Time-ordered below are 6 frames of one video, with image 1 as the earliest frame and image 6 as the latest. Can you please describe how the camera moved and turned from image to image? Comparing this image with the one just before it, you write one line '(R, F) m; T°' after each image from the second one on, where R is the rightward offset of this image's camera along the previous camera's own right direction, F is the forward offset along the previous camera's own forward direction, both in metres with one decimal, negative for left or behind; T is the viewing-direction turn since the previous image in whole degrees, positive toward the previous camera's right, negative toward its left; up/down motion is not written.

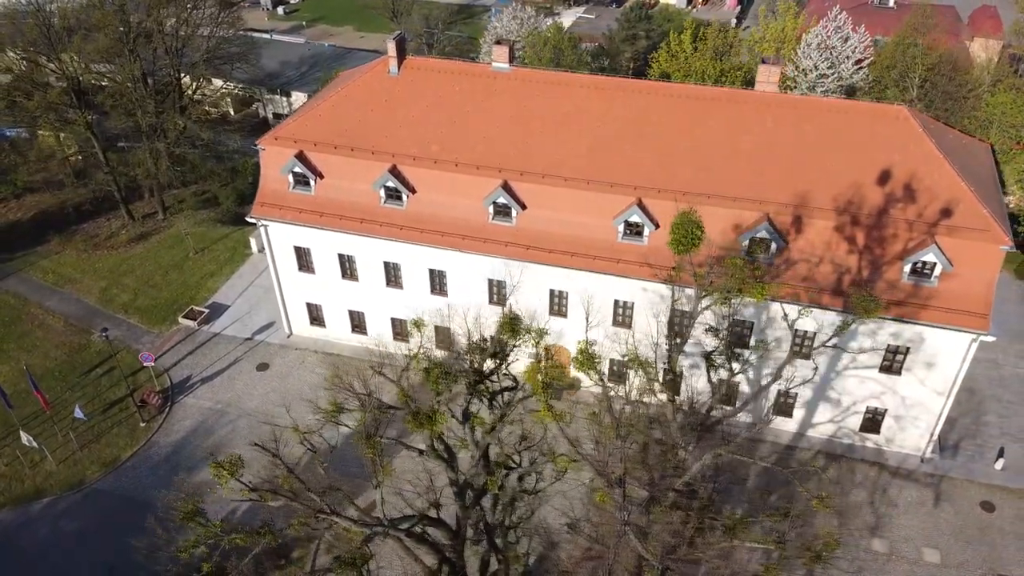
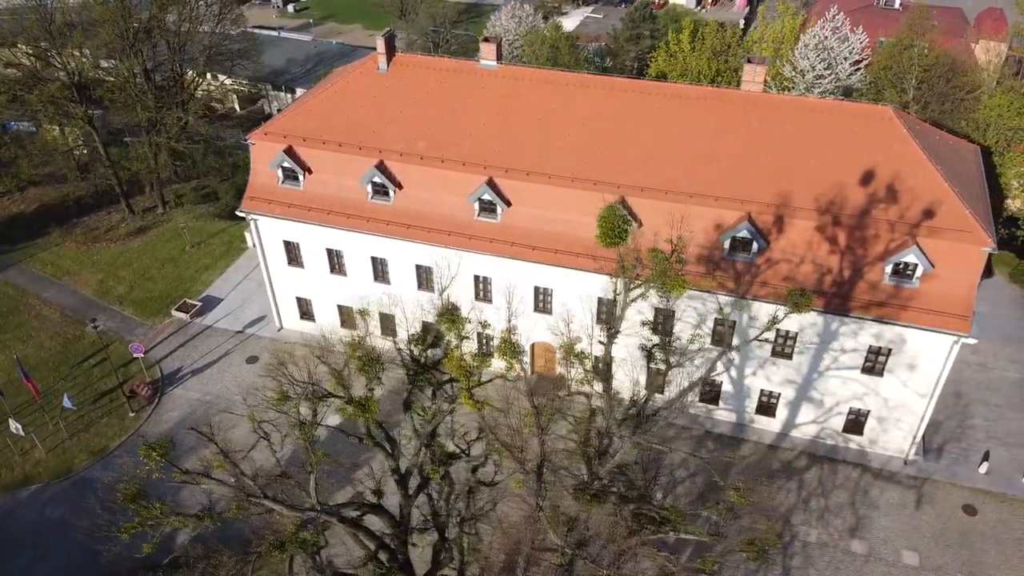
(+1.1, -0.1) m; -1°
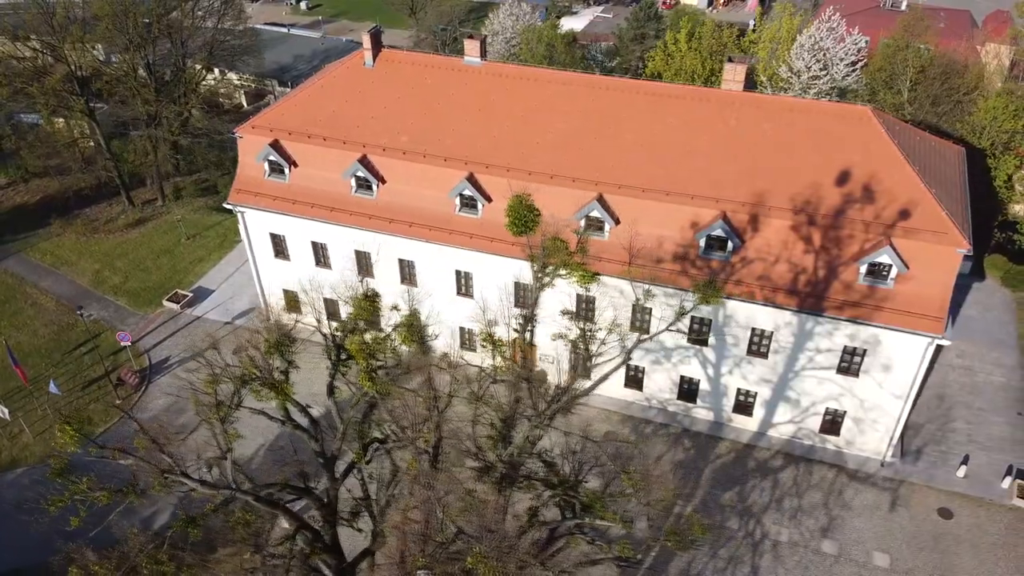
(+1.4, -0.2) m; -1°
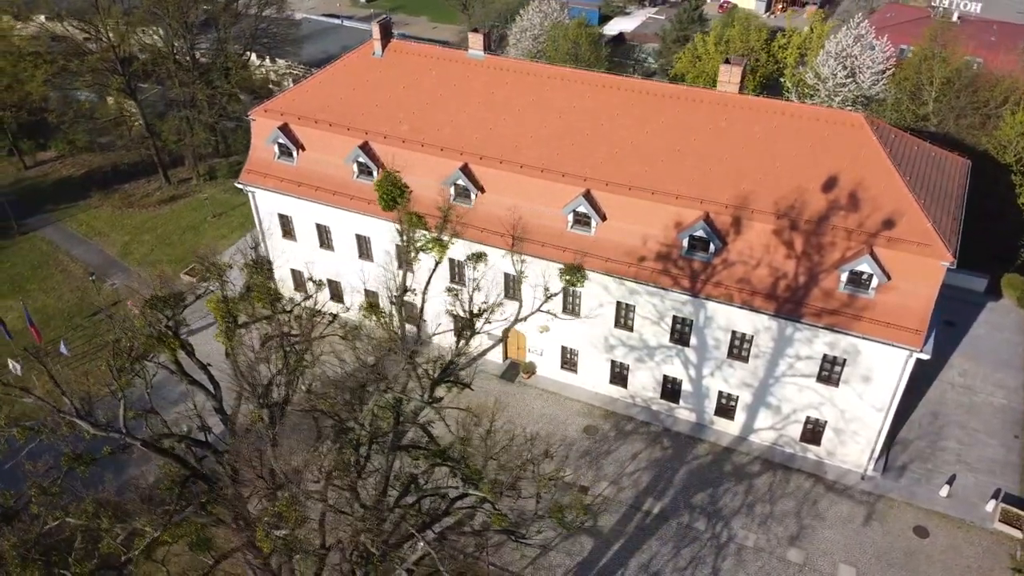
(+2.6, -0.4) m; -4°
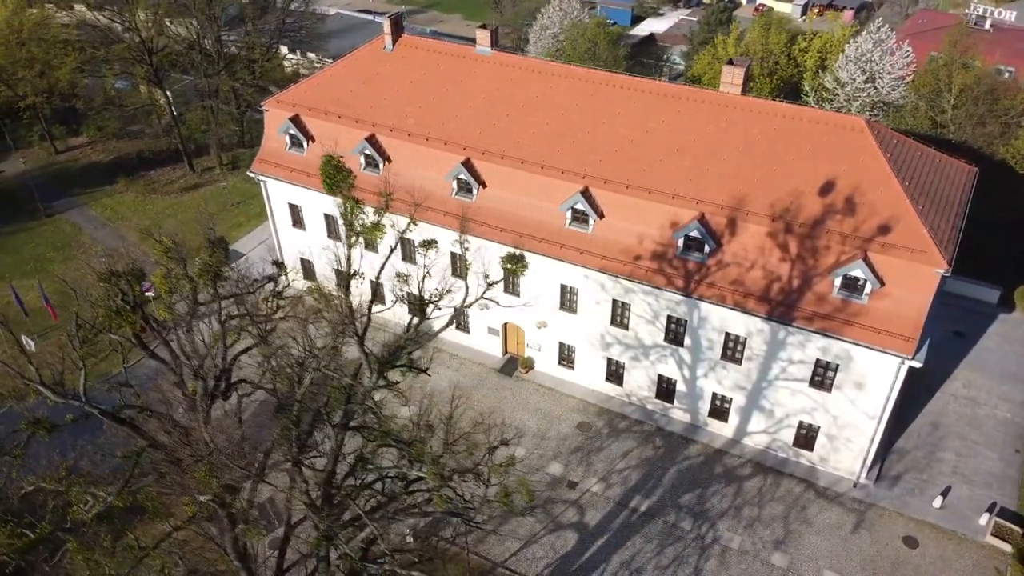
(+1.3, -0.3) m; -2°
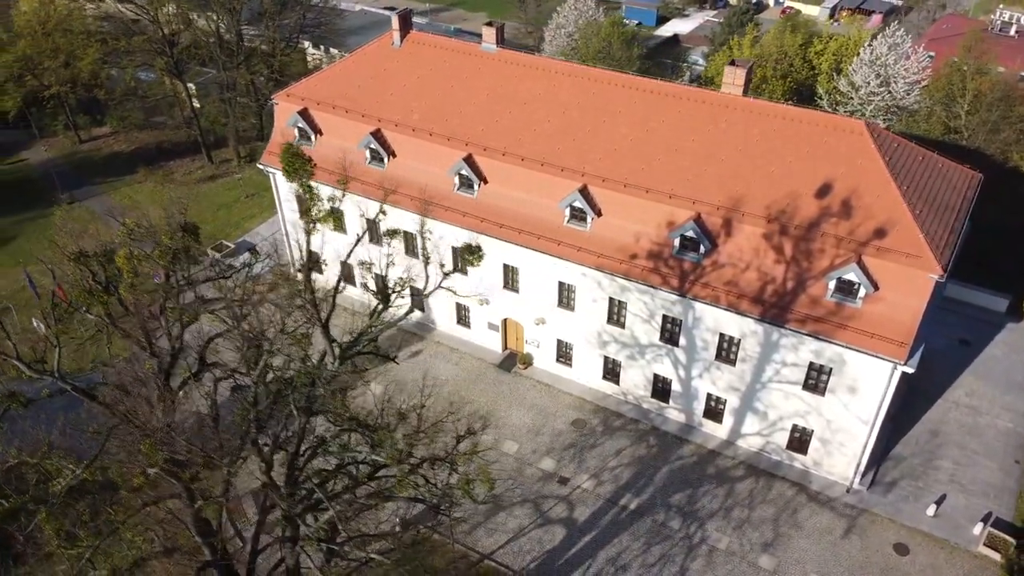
(+1.0, -0.2) m; -2°
